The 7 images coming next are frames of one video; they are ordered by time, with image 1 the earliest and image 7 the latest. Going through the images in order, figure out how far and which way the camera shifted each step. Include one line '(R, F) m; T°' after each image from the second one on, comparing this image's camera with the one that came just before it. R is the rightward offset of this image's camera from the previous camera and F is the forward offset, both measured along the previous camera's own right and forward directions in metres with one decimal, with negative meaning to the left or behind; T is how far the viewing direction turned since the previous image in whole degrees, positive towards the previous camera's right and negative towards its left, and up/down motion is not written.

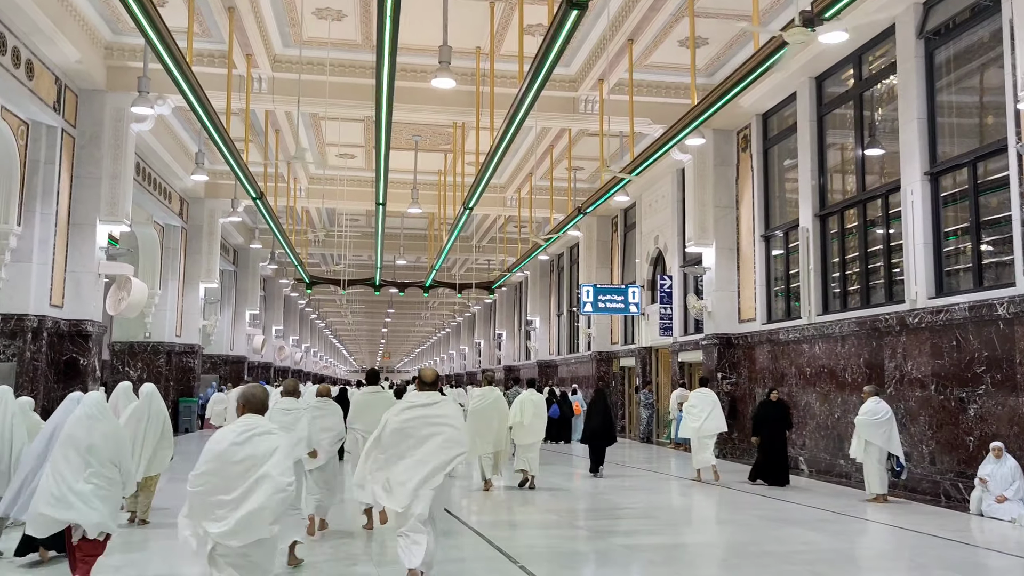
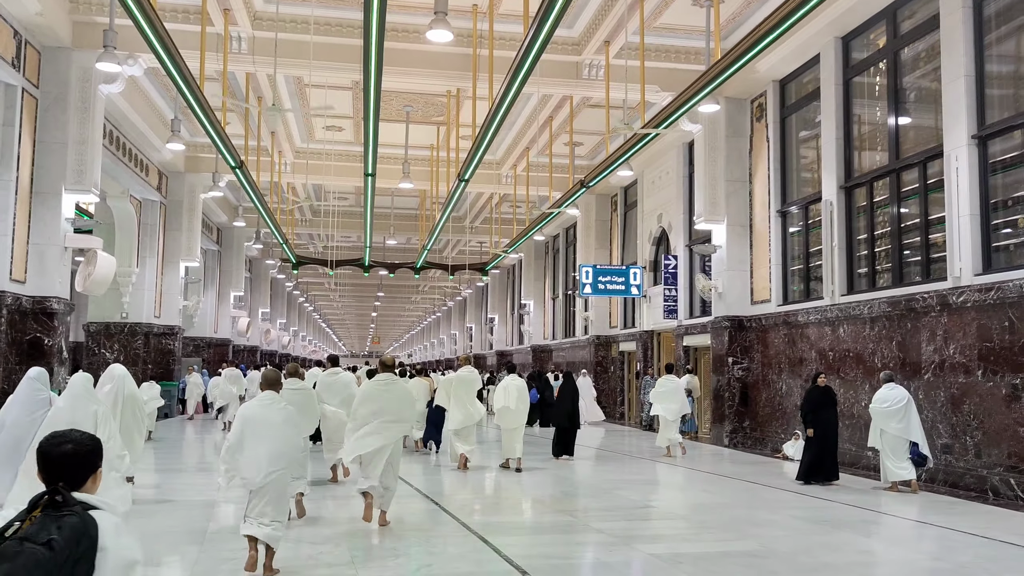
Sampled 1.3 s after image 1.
(-0.1, +1.0) m; +1°
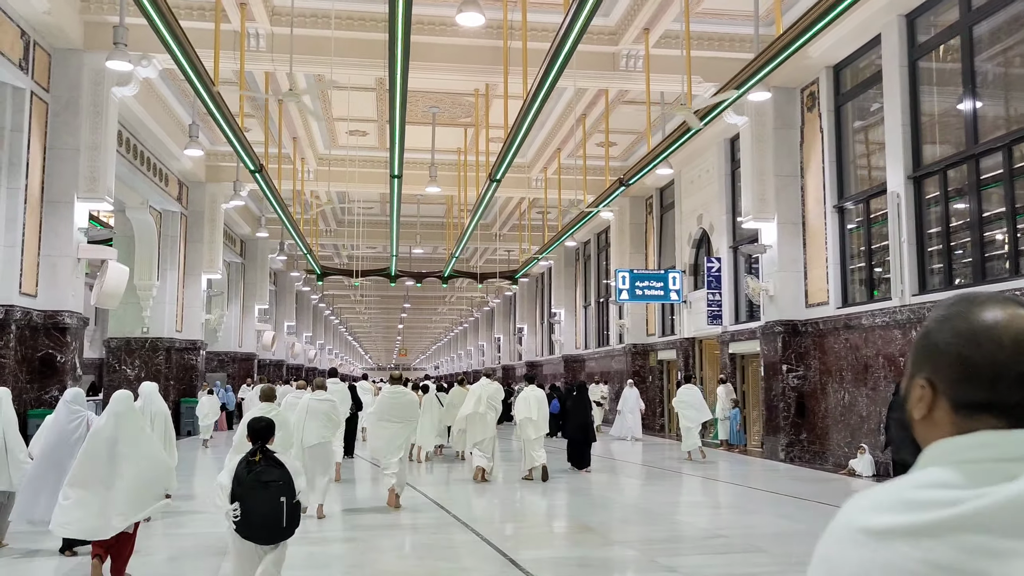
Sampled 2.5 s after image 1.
(-0.2, +0.8) m; -2°
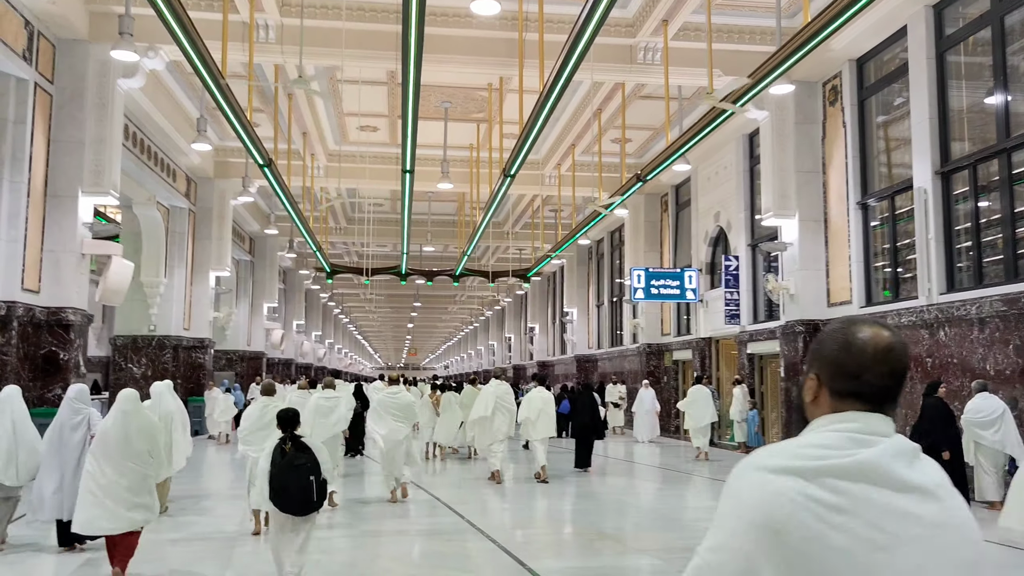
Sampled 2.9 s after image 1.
(-0.1, +0.3) m; -1°
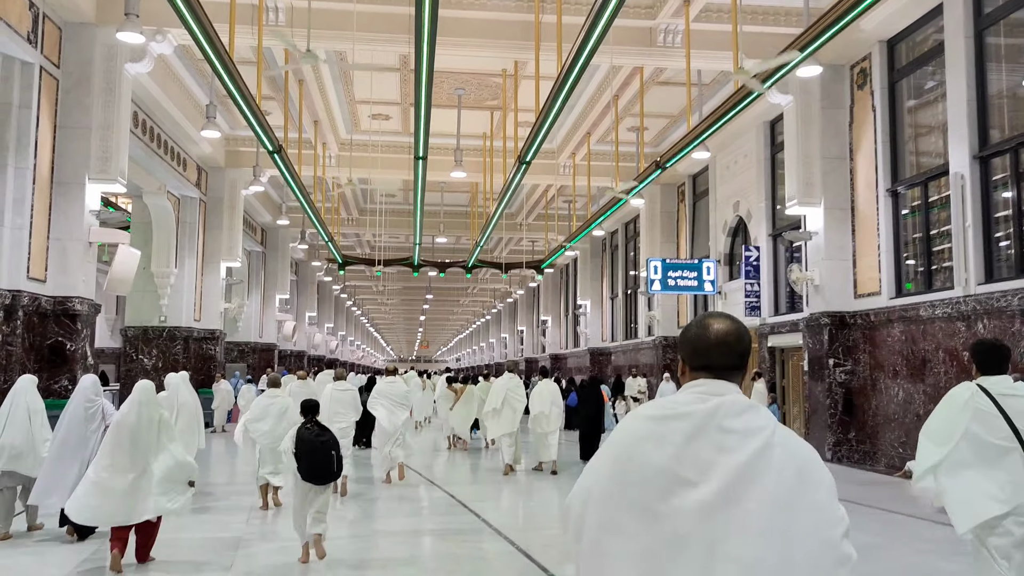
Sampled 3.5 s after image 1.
(-0.1, +0.3) m; -1°
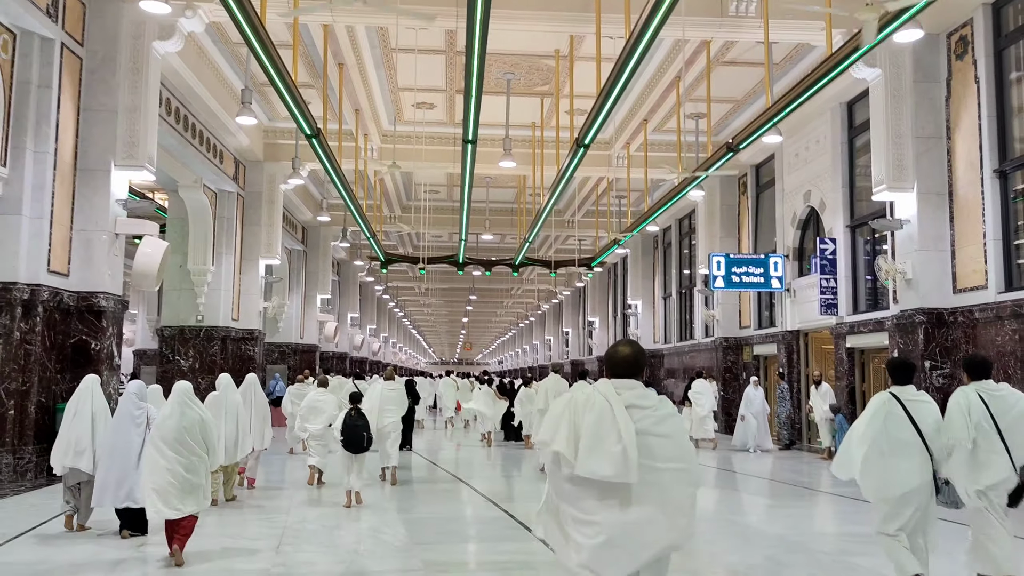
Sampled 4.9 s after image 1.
(-0.2, +1.1) m; -3°
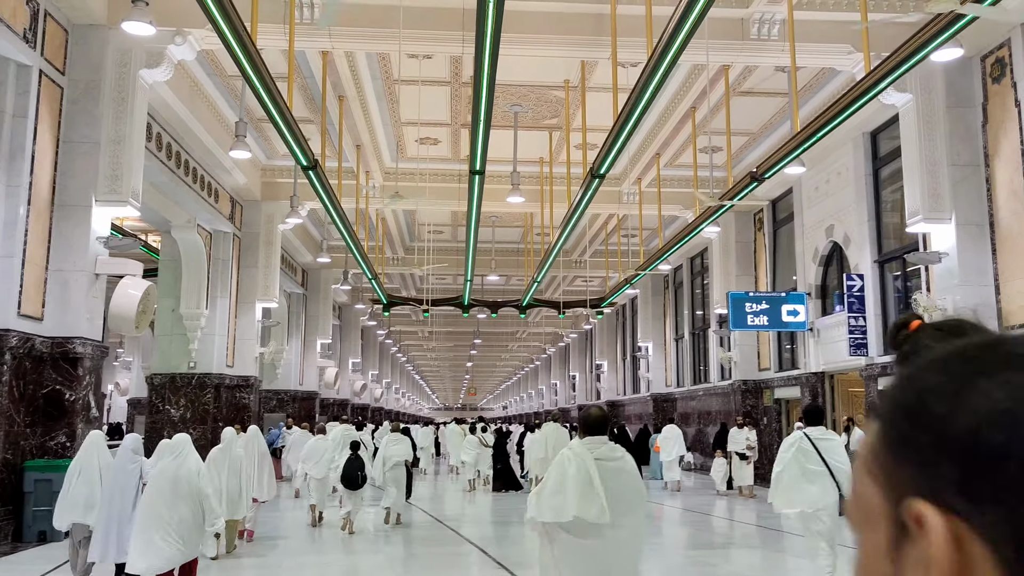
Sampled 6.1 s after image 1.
(-0.1, +0.8) m; 0°
